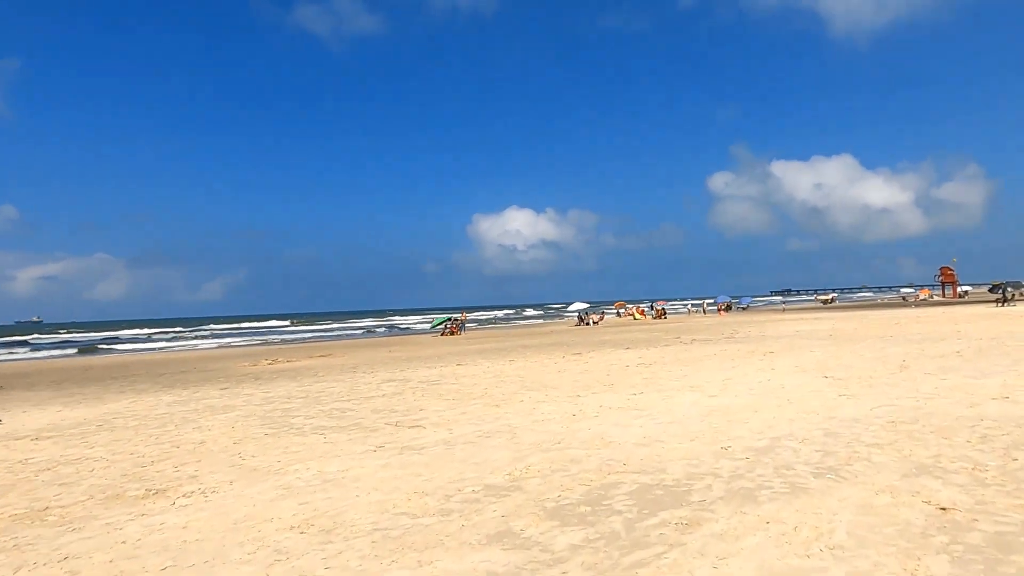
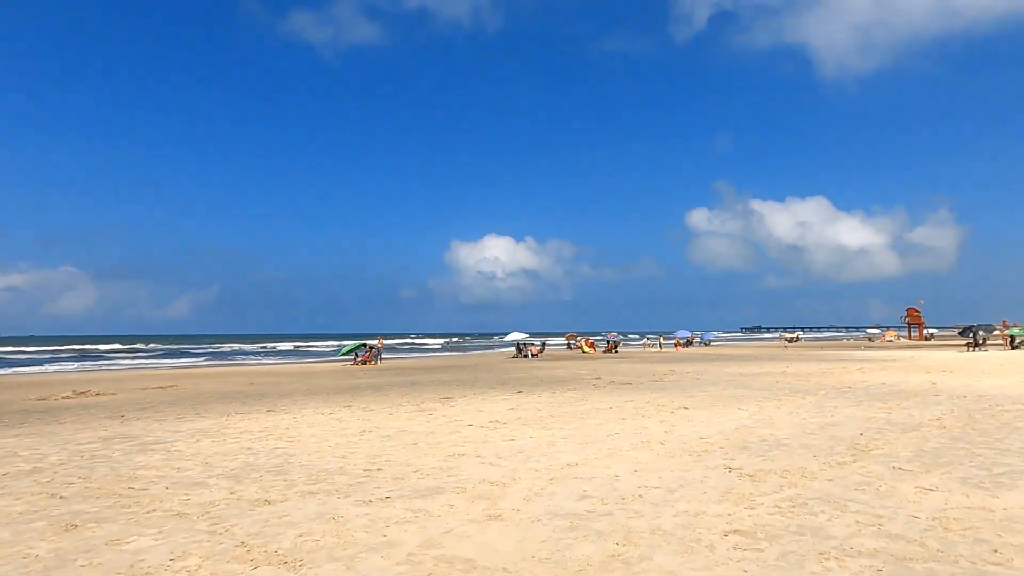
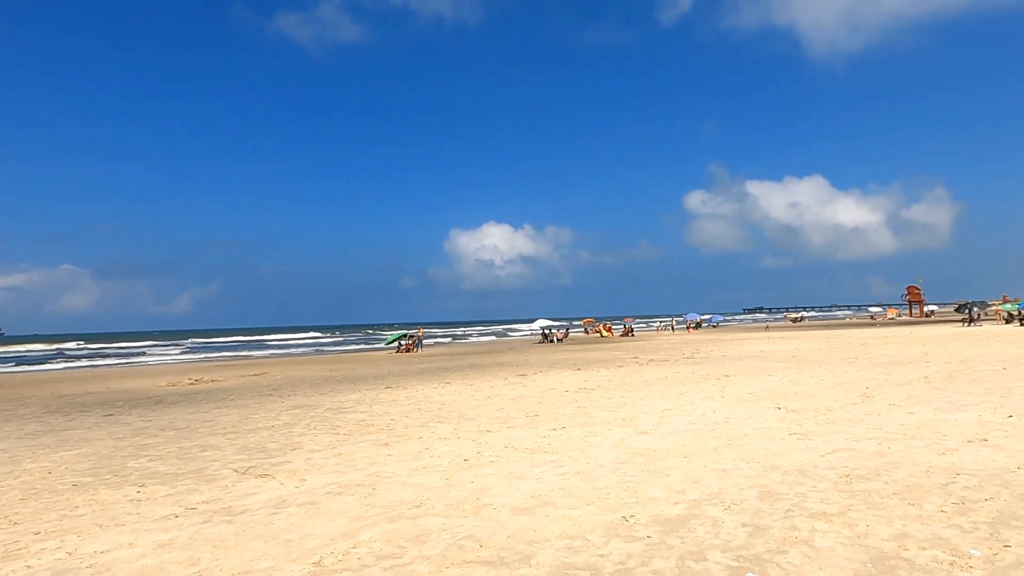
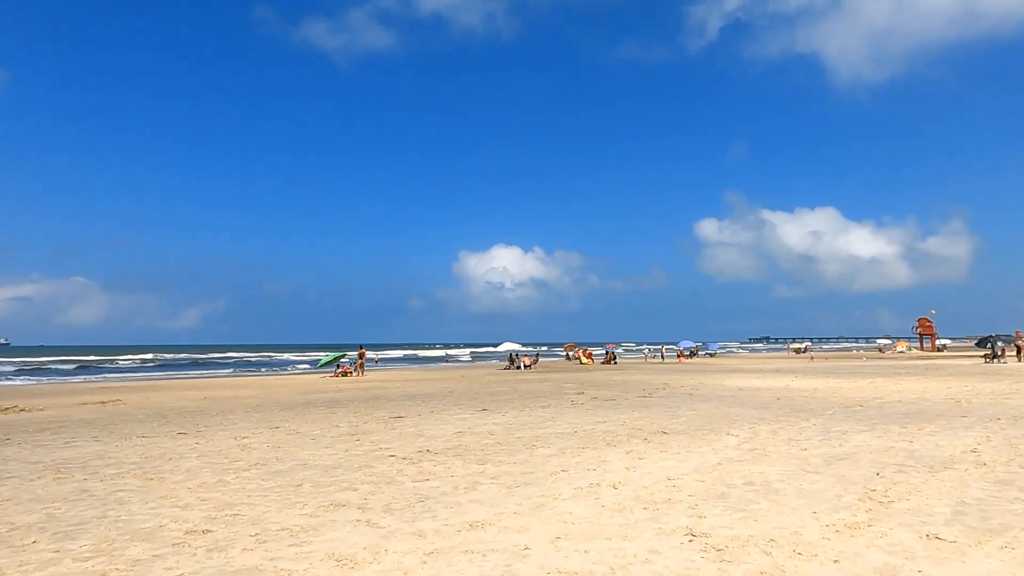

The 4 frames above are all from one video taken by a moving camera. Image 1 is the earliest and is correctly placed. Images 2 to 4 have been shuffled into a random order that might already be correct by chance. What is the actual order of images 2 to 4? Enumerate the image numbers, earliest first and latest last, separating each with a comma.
3, 2, 4
